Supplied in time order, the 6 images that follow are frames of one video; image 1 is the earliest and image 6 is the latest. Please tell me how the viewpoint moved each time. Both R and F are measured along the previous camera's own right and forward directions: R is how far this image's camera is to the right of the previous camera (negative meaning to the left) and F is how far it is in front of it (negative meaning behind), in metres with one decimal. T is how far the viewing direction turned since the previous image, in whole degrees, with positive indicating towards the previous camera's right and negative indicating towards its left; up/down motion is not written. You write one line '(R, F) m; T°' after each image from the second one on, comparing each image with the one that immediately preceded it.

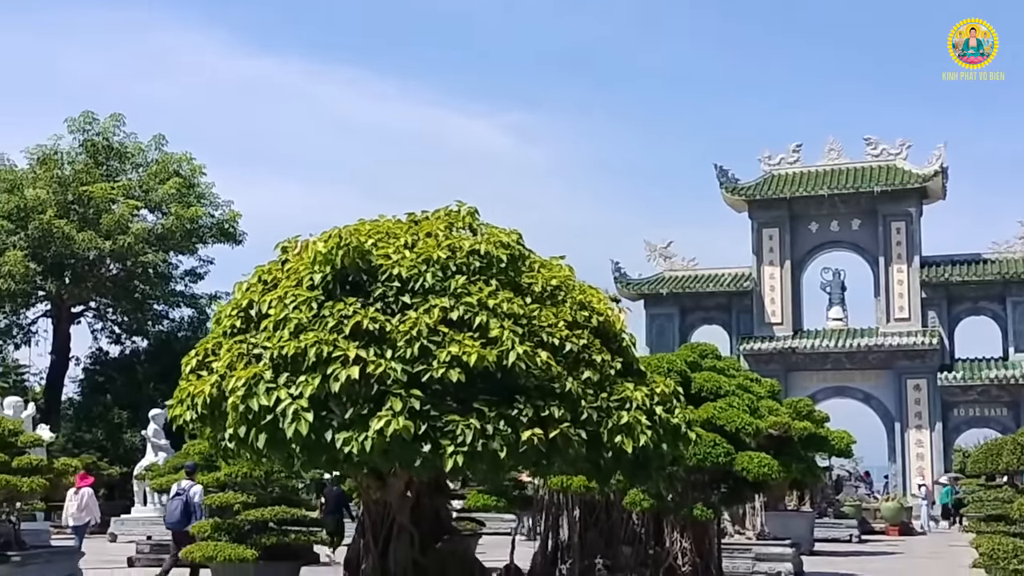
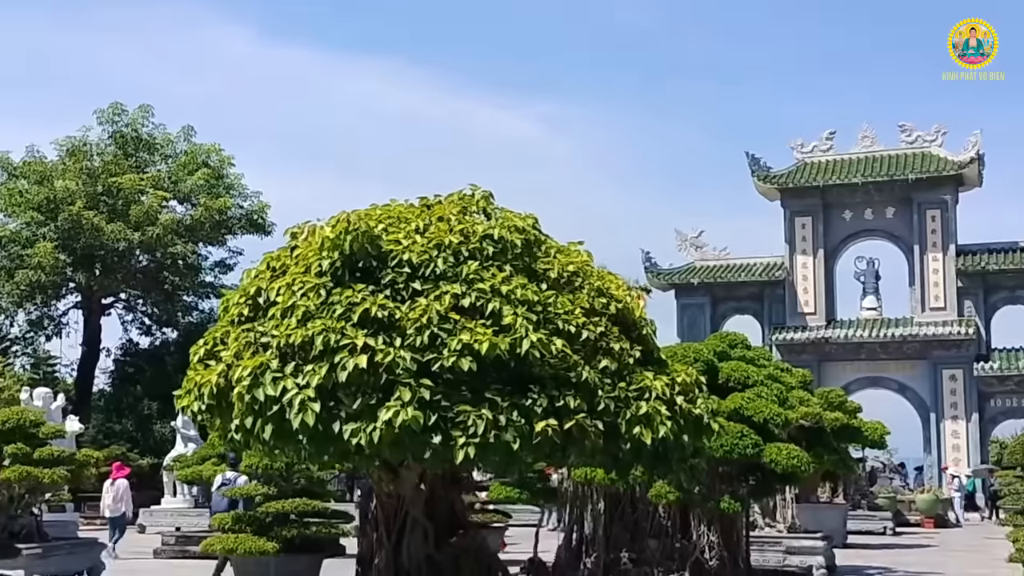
(+0.1, +0.2) m; -2°
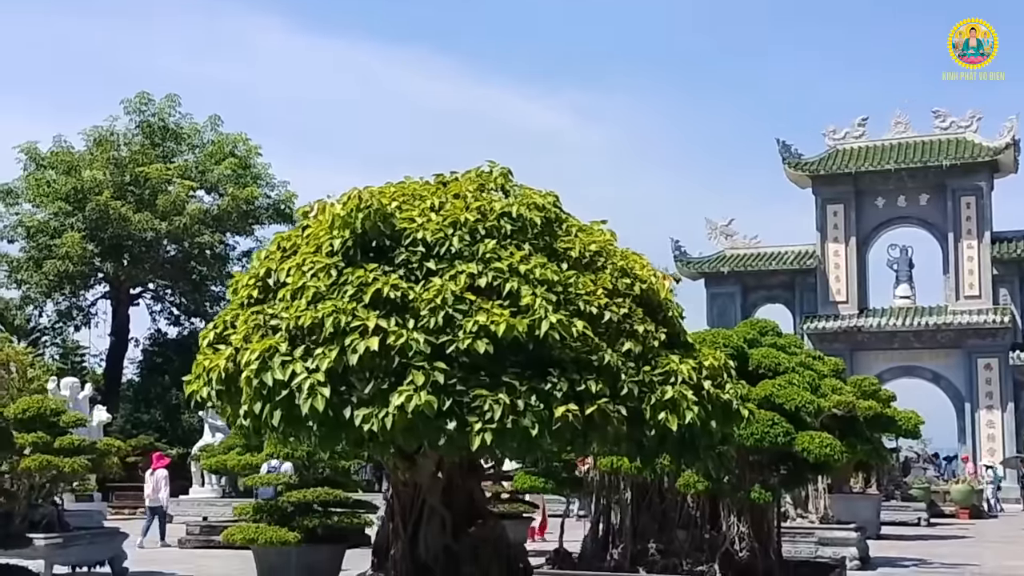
(+0.1, +0.3) m; -1°
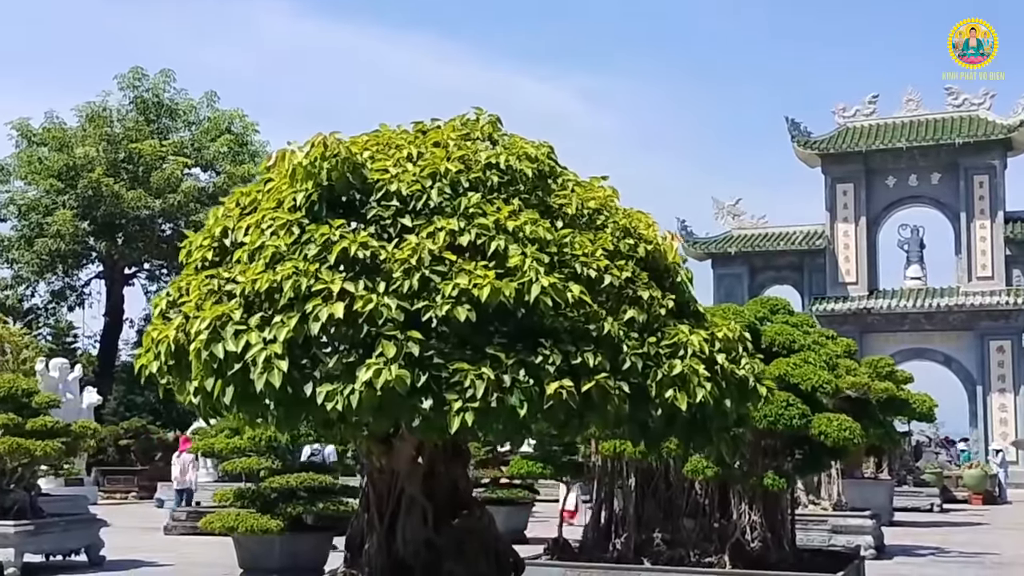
(+0.1, +0.8) m; 0°
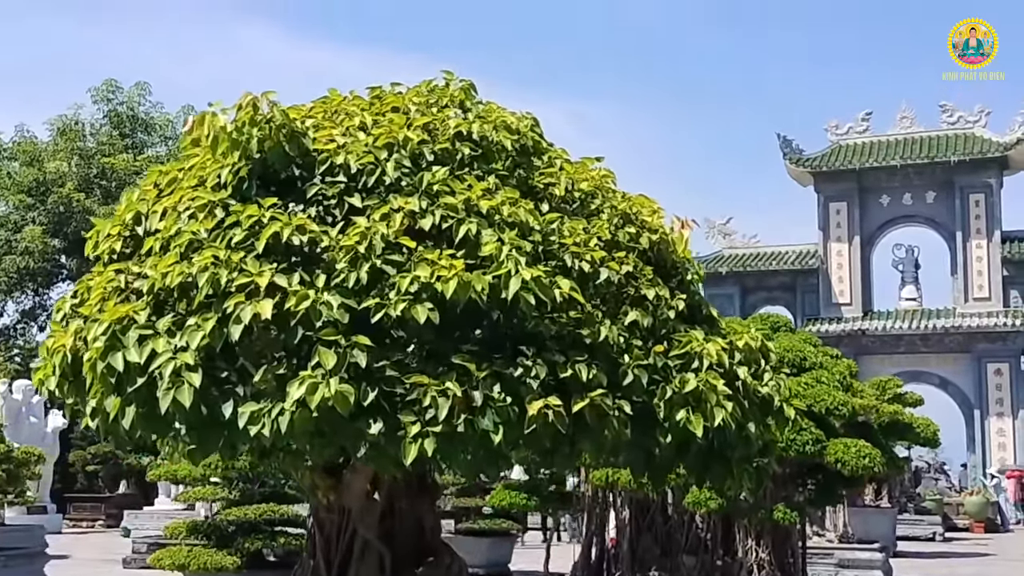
(0.0, +1.0) m; +1°
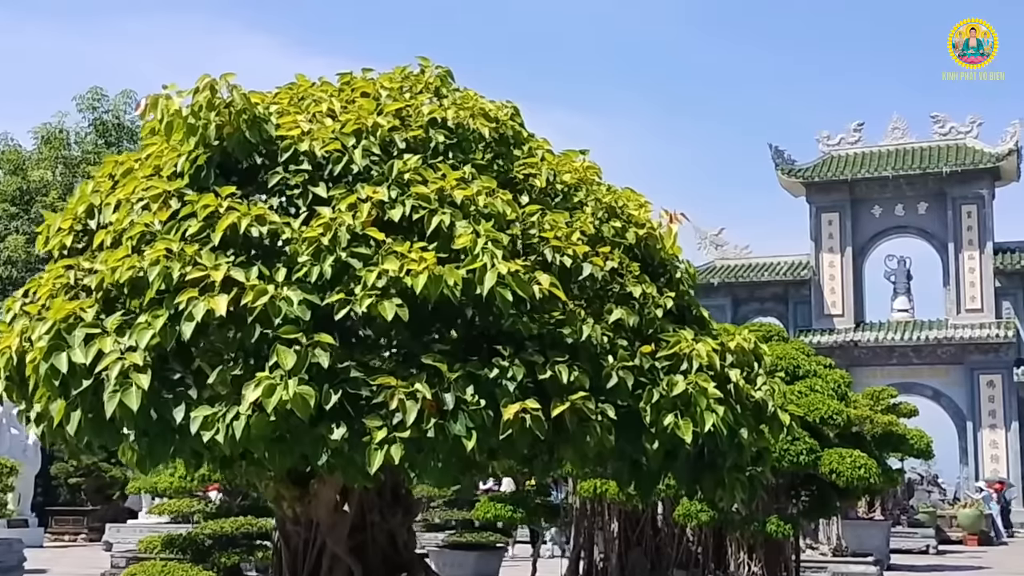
(+0.1, +0.3) m; 0°
